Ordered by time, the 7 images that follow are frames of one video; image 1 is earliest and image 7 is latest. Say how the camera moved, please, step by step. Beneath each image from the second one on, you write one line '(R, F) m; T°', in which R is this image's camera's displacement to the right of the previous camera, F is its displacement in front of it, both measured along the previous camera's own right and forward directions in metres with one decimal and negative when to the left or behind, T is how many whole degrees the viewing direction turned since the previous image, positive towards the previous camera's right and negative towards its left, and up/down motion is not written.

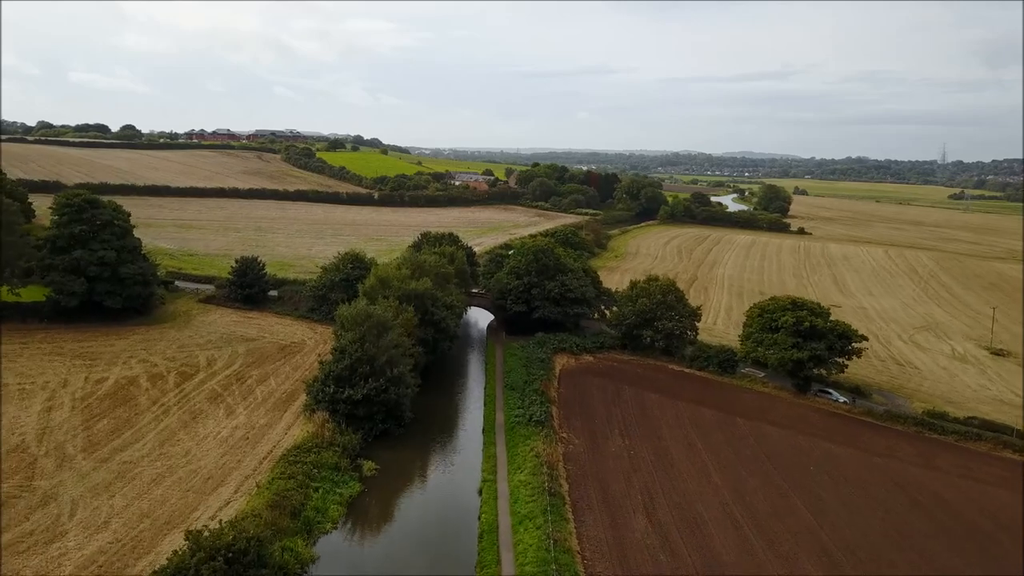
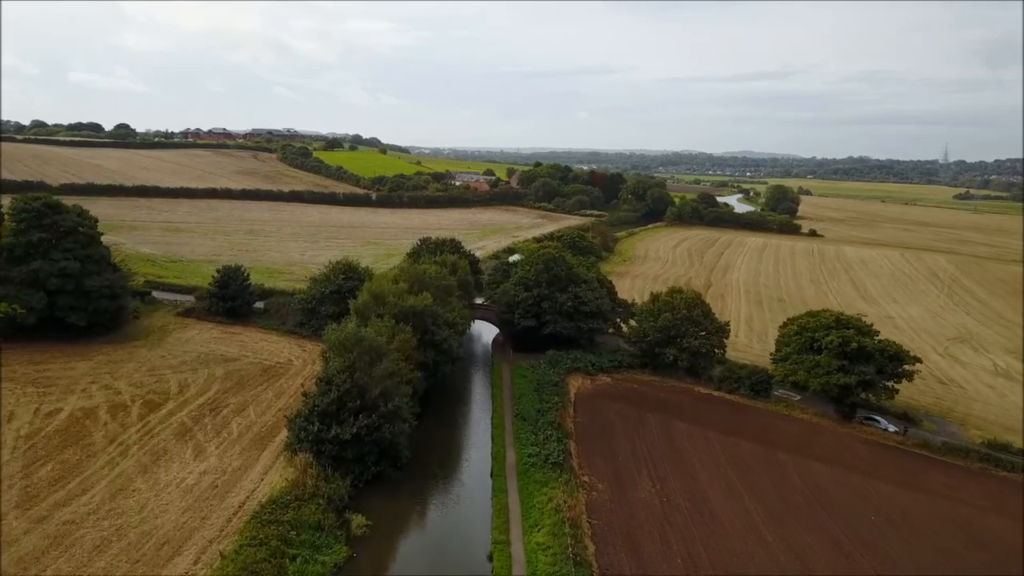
(-0.3, +2.6) m; 0°
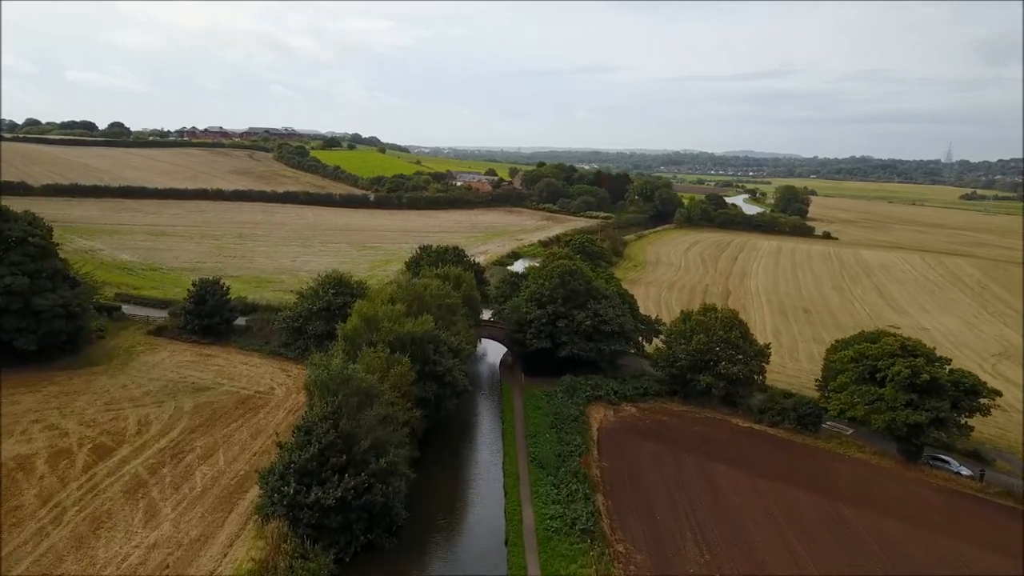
(-0.4, +2.9) m; 0°
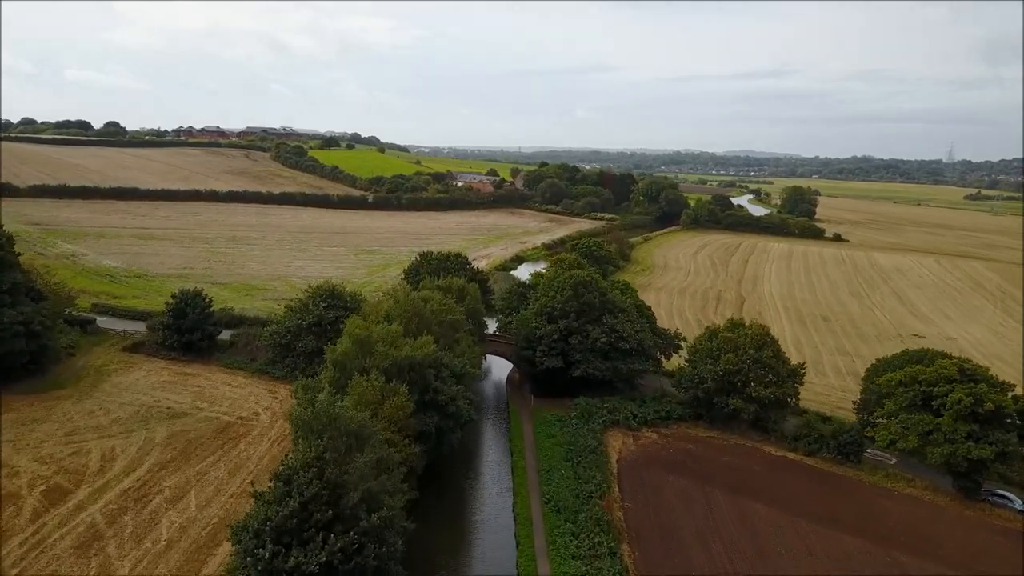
(-0.3, +2.0) m; 0°
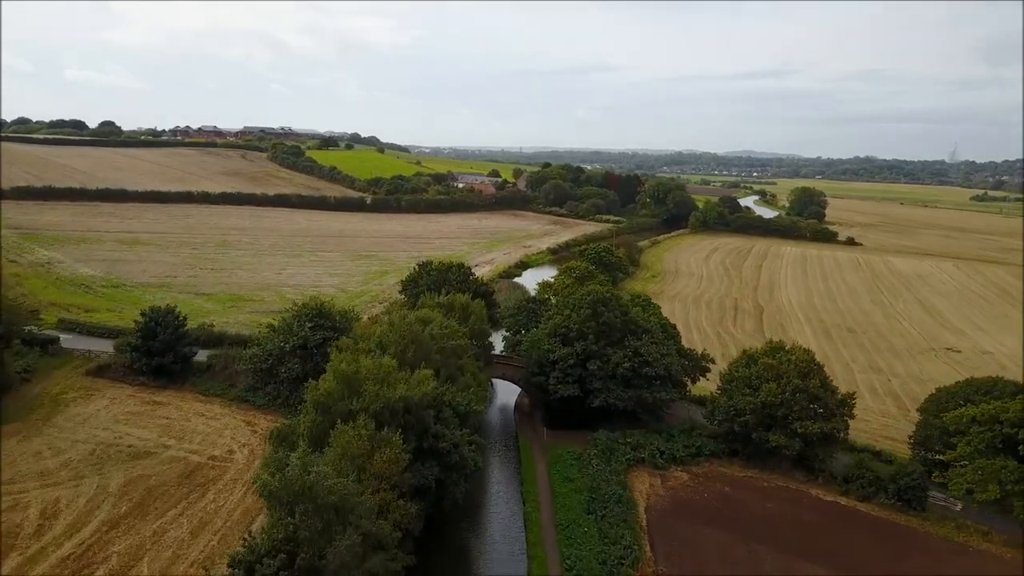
(-0.3, +2.4) m; 0°
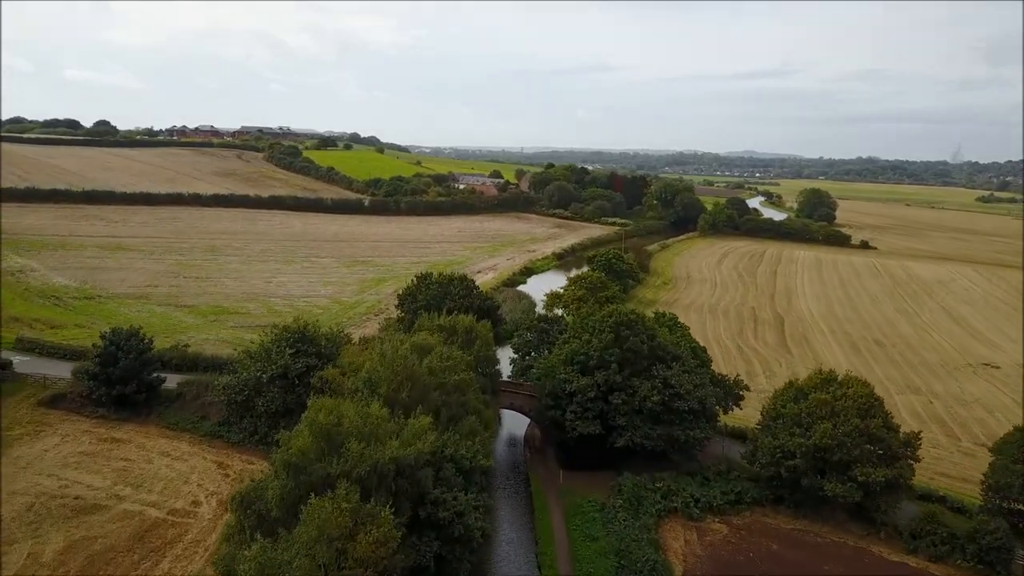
(-0.2, +2.4) m; 0°
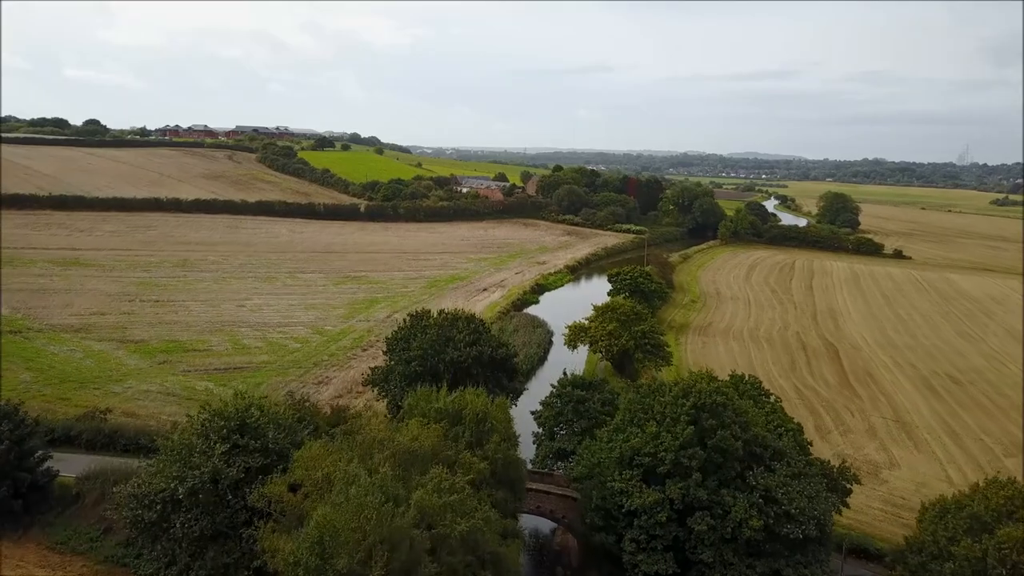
(-0.5, +5.1) m; 0°
